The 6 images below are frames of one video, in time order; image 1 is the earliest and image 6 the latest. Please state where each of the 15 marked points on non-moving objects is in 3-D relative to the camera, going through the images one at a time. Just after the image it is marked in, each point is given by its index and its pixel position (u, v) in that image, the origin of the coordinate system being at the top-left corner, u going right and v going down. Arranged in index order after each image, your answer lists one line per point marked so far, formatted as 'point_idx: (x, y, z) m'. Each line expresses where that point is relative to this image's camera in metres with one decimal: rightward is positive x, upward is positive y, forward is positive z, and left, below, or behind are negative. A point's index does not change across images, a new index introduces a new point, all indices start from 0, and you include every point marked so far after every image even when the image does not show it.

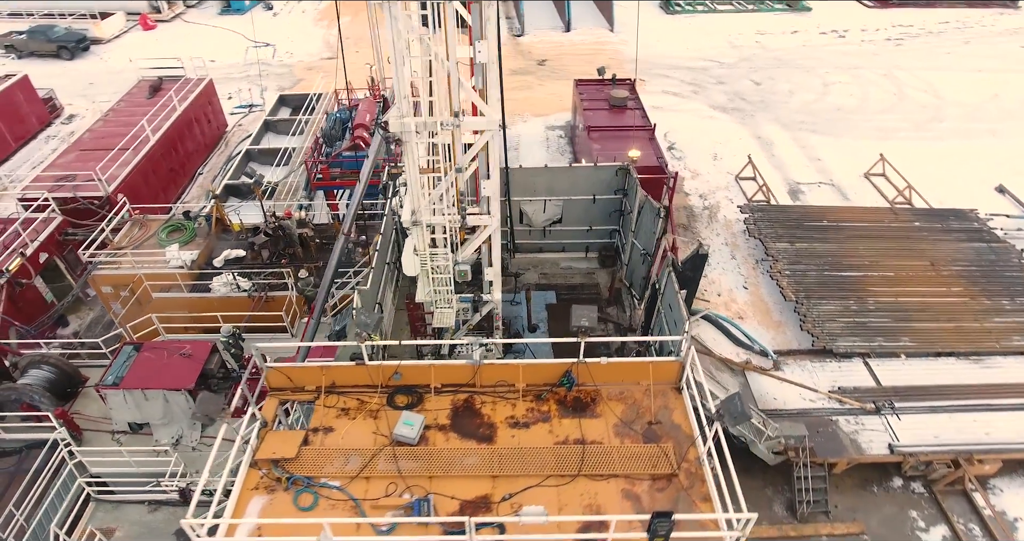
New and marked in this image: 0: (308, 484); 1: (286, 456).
0: (-2.8, -2.9, +8.1) m
1: (-3.2, -2.6, +8.3) m
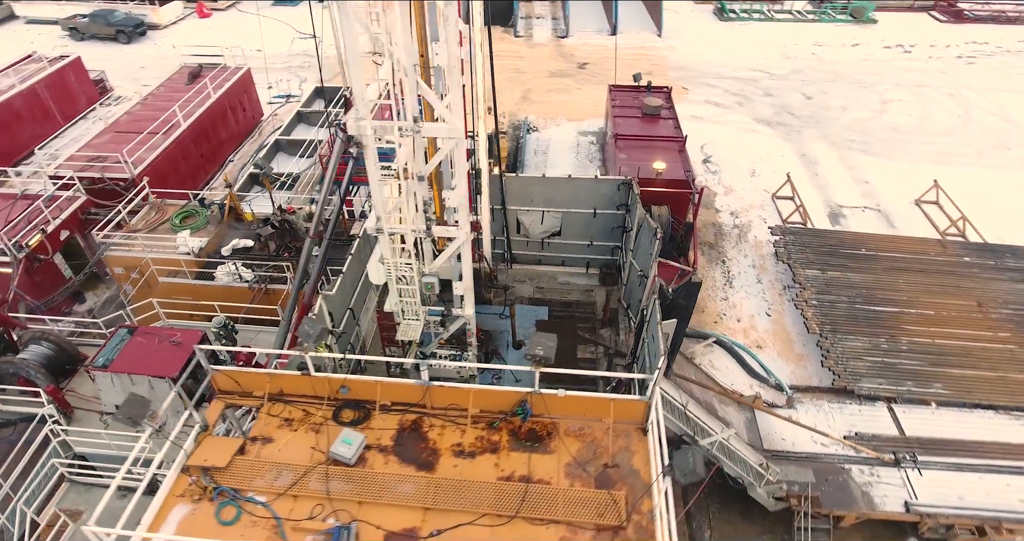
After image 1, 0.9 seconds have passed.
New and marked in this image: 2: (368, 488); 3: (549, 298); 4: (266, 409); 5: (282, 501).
0: (-3.6, -3.0, +7.7) m
1: (-4.0, -2.6, +8.0) m
2: (-1.9, -2.9, +7.8) m
3: (+0.9, -0.6, +13.8) m
4: (-3.6, -2.0, +8.8) m
5: (-3.0, -3.0, +7.7) m
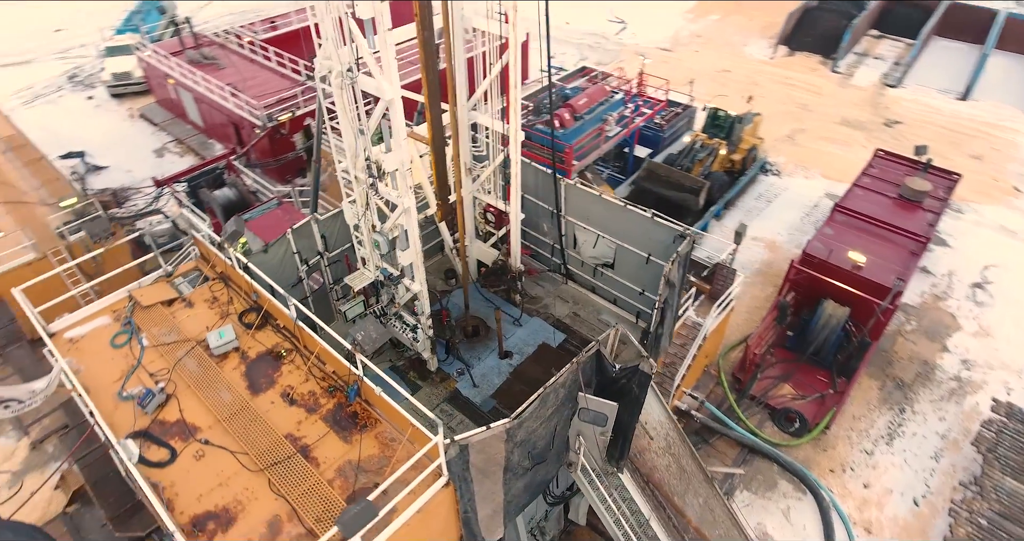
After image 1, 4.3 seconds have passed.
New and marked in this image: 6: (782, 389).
0: (-5.9, -0.9, +9.2) m
1: (-6.0, -0.5, +9.6) m
2: (-4.5, -1.6, +8.5) m
3: (+1.3, -1.2, +12.3) m
4: (-5.1, -0.2, +10.0) m
5: (-5.4, -1.2, +8.9) m
6: (+7.4, -3.3, +16.2) m
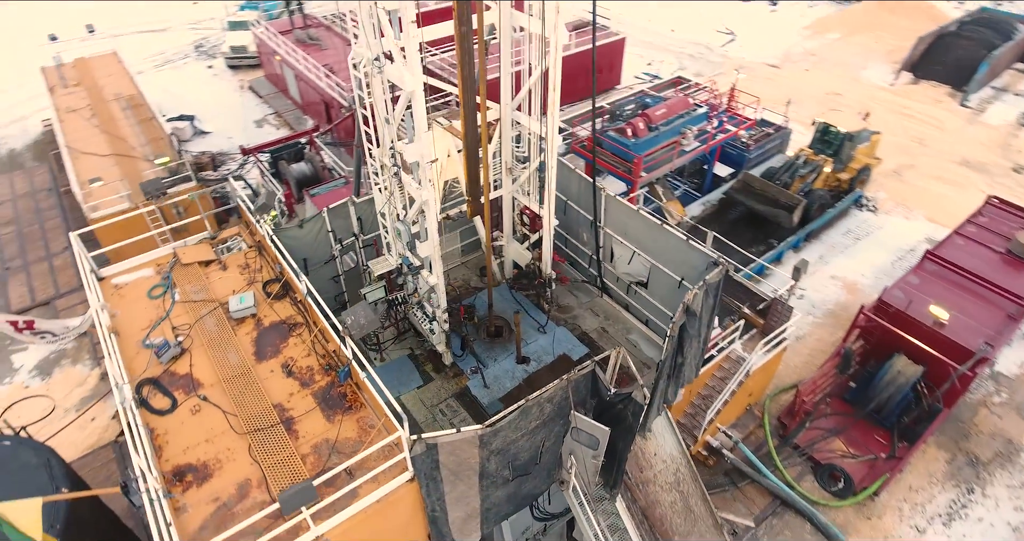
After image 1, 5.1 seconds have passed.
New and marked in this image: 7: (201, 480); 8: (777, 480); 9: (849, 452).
0: (-5.8, -0.2, +9.9) m
1: (-5.7, +0.2, +10.2) m
2: (-4.5, -1.0, +9.0) m
3: (+1.8, -1.5, +11.9) m
4: (-4.7, +0.4, +10.6) m
5: (-5.4, -0.6, +9.6) m
6: (+8.1, -4.4, +14.9) m
7: (-3.9, -2.6, +7.4) m
8: (+6.2, -5.0, +14.0) m
9: (+8.4, -4.5, +14.7) m
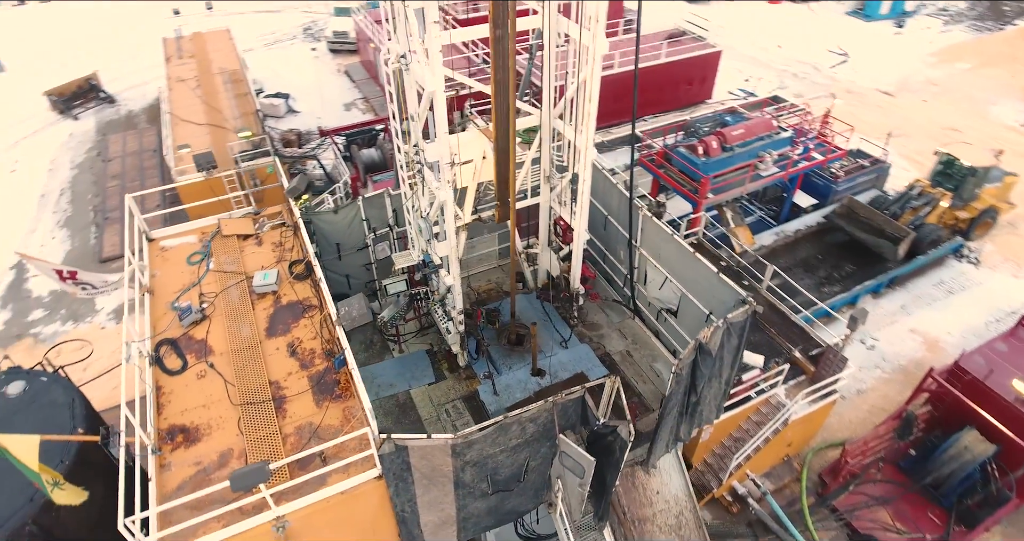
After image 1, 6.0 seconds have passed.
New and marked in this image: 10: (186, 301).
0: (-5.4, +0.3, +10.5) m
1: (-5.3, +0.7, +10.8) m
2: (-4.4, -0.6, +9.4) m
3: (+2.1, -1.9, +11.5) m
4: (-4.2, +0.8, +11.0) m
5: (-5.1, -0.1, +10.1) m
6: (+8.3, -5.6, +13.5) m
7: (-4.2, -2.3, +7.7) m
8: (+6.3, -5.9, +12.9) m
9: (+8.6, -5.7, +13.3) m
10: (-5.3, -0.5, +9.6) m
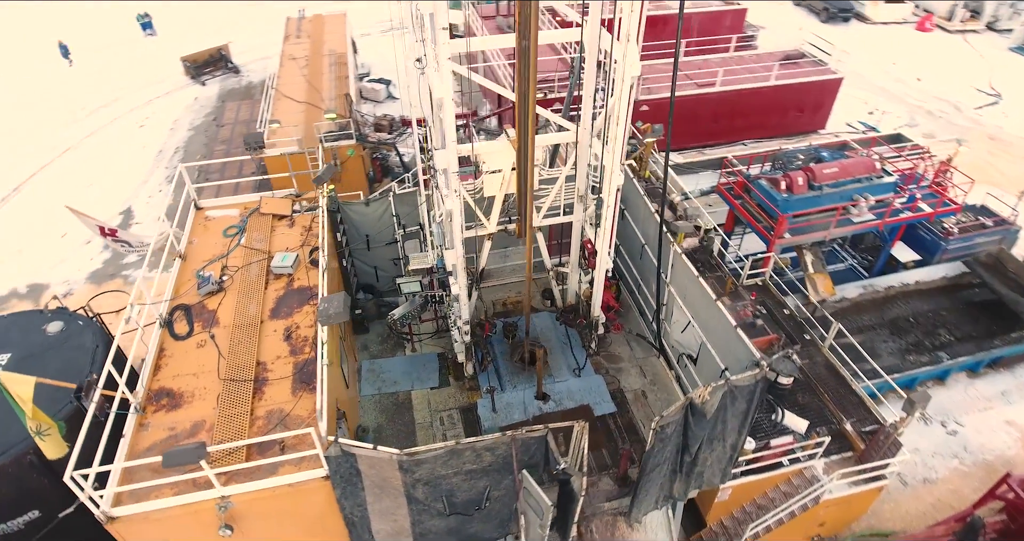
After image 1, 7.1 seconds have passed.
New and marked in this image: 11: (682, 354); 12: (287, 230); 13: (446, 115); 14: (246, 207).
0: (-5.0, +0.8, +11.1) m
1: (-4.8, +1.2, +11.3) m
2: (-4.4, -0.3, +9.8) m
3: (+2.1, -2.5, +10.8) m
4: (-3.7, +1.1, +11.4) m
5: (-4.8, +0.4, +10.6) m
6: (+8.0, -7.1, +11.8) m
7: (-4.7, -1.9, +8.1) m
8: (+5.9, -7.1, +11.5) m
9: (+8.2, -7.3, +11.5) m
10: (-5.2, 0.0, +10.1) m
11: (+3.2, -1.5, +10.8) m
12: (-4.1, +0.8, +11.0) m
13: (-0.9, +2.0, +7.6) m
14: (-5.2, +1.3, +11.6) m
